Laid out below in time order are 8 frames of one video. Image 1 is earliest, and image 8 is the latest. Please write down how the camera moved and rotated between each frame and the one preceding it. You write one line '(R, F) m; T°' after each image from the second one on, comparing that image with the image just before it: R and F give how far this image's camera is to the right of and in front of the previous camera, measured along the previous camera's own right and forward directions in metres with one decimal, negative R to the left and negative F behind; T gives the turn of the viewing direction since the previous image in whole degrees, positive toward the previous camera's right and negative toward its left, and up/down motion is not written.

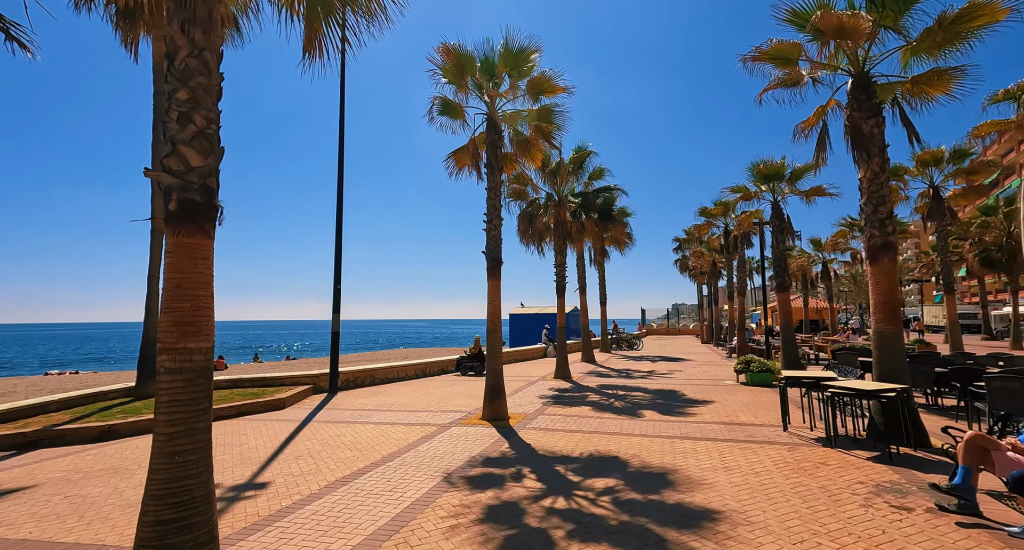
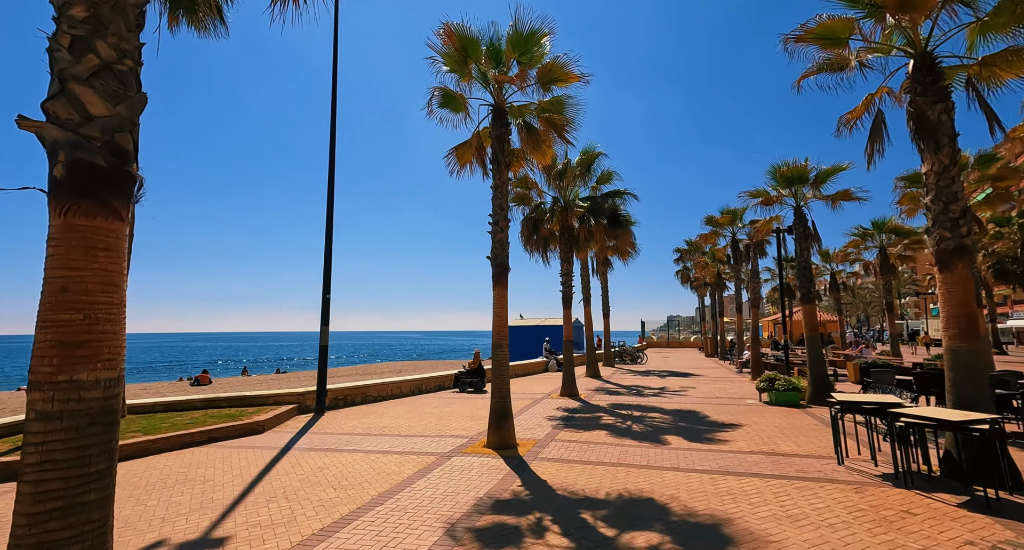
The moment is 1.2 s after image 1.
(-0.2, +1.0) m; +1°
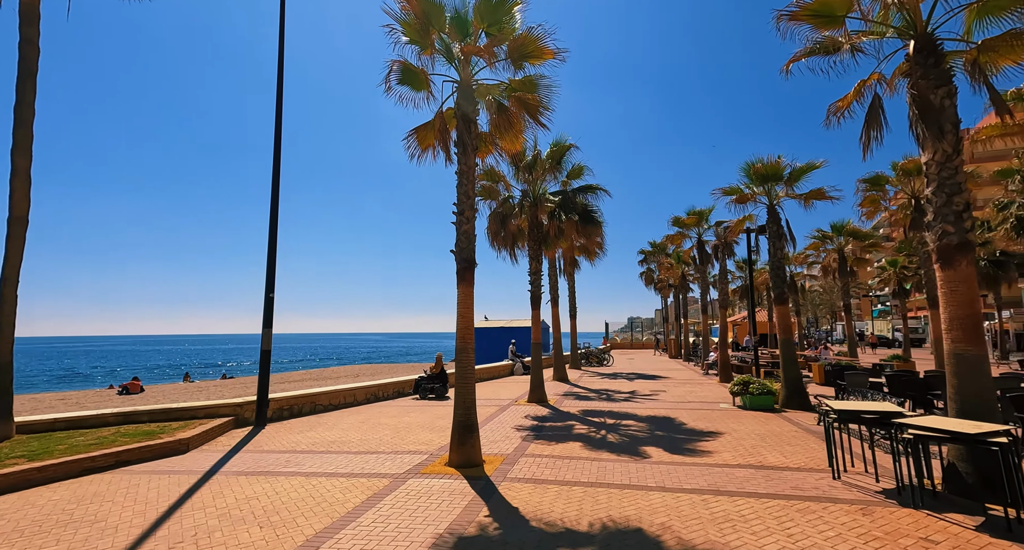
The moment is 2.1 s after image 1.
(0.0, +0.8) m; +4°
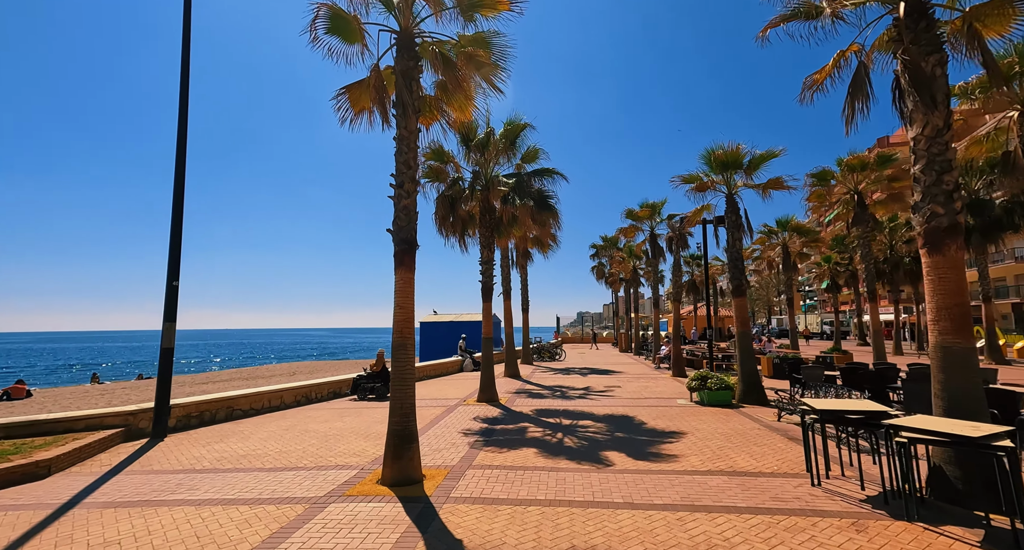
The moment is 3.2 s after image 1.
(+0.1, +1.0) m; +6°
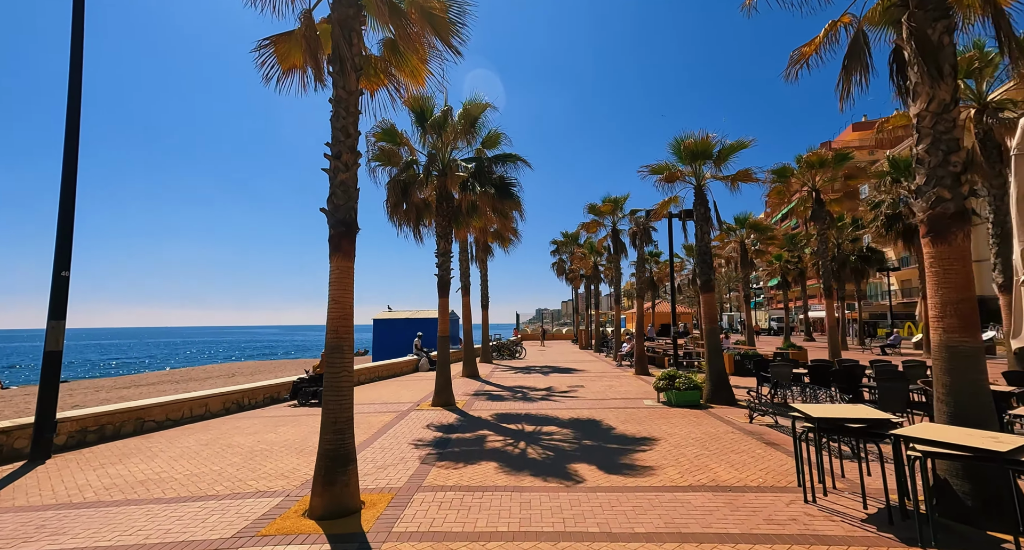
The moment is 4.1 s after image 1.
(0.0, +0.9) m; +5°
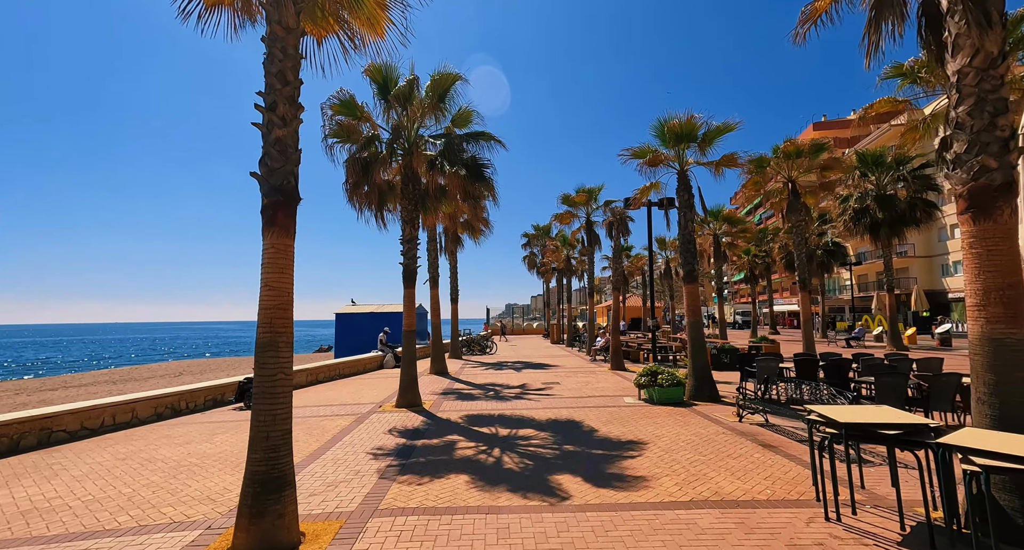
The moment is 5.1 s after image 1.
(-0.1, +0.8) m; +4°
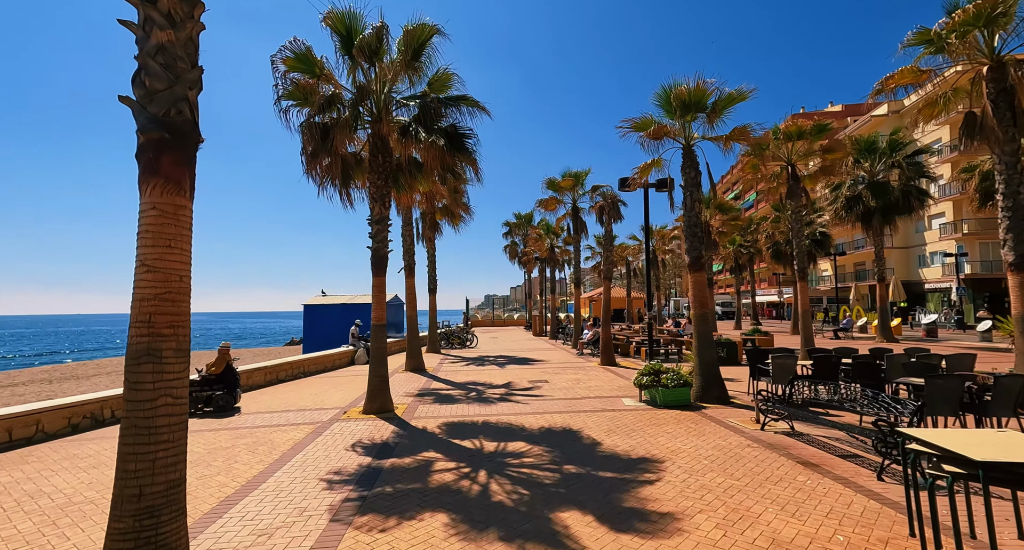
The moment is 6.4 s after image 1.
(-0.1, +1.2) m; +3°
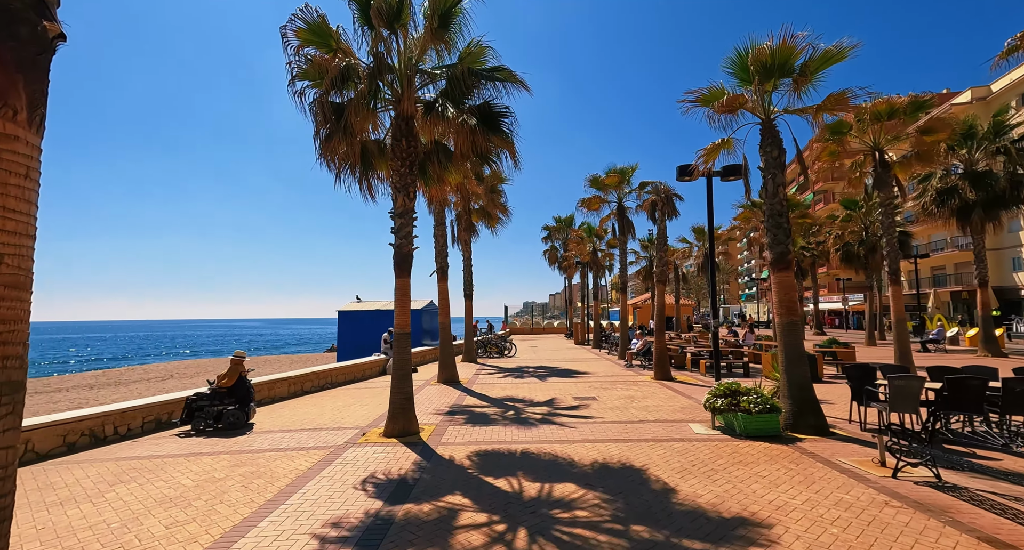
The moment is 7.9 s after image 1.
(-0.1, +1.3) m; -5°
